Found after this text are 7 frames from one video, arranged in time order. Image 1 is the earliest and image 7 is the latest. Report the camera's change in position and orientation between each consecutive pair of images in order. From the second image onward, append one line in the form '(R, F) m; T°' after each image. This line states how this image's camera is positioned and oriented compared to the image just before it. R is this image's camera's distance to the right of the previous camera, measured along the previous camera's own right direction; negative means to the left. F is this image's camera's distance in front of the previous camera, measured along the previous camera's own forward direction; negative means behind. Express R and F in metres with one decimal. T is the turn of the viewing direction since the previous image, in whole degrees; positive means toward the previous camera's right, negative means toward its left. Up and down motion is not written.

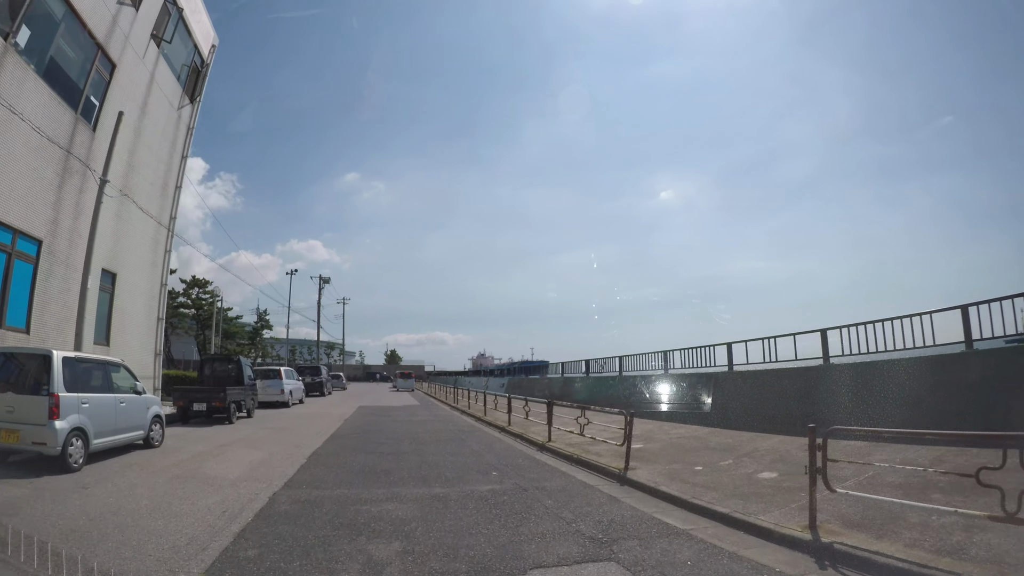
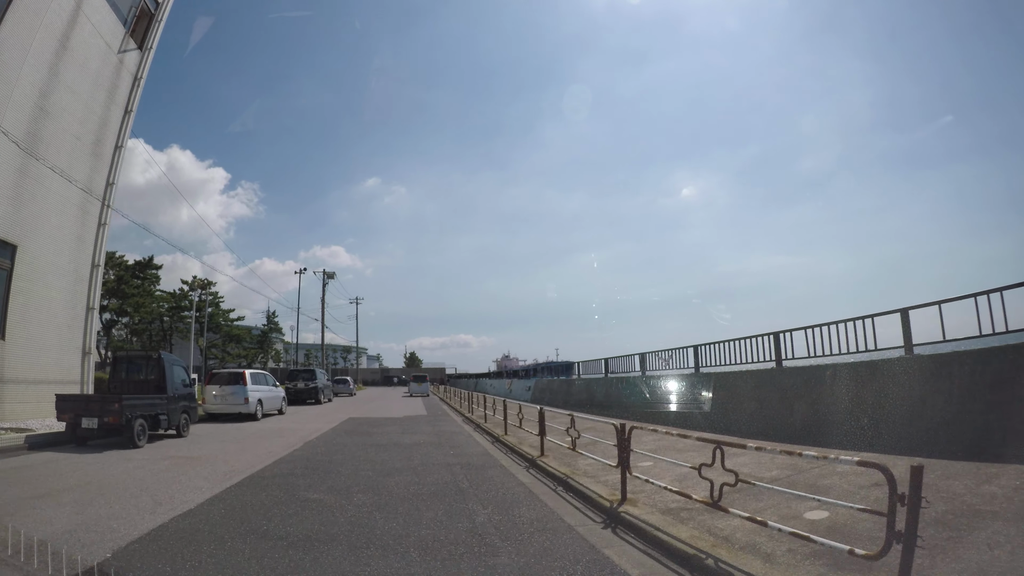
(-0.1, +4.9) m; -2°
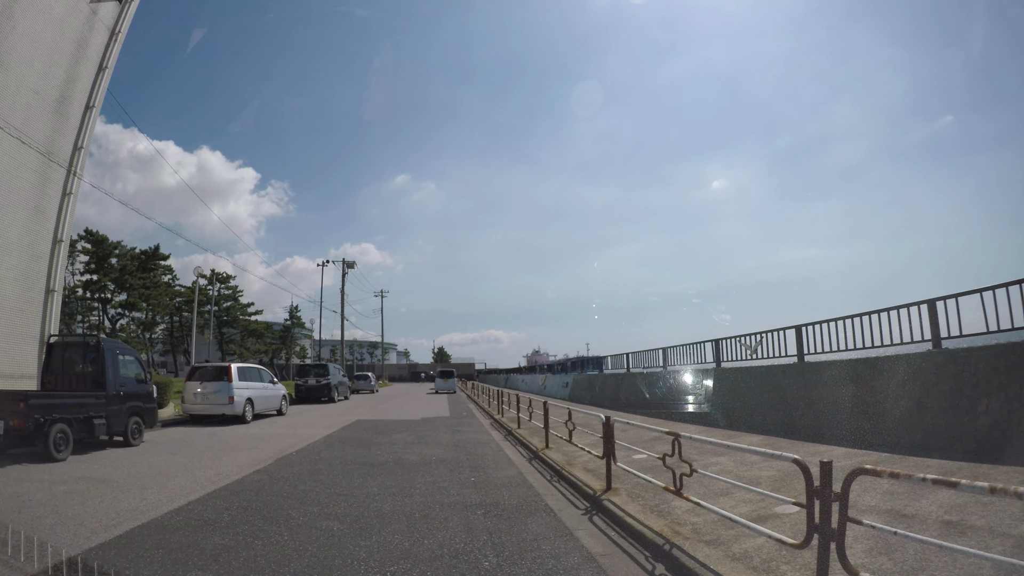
(-0.2, +2.8) m; -3°
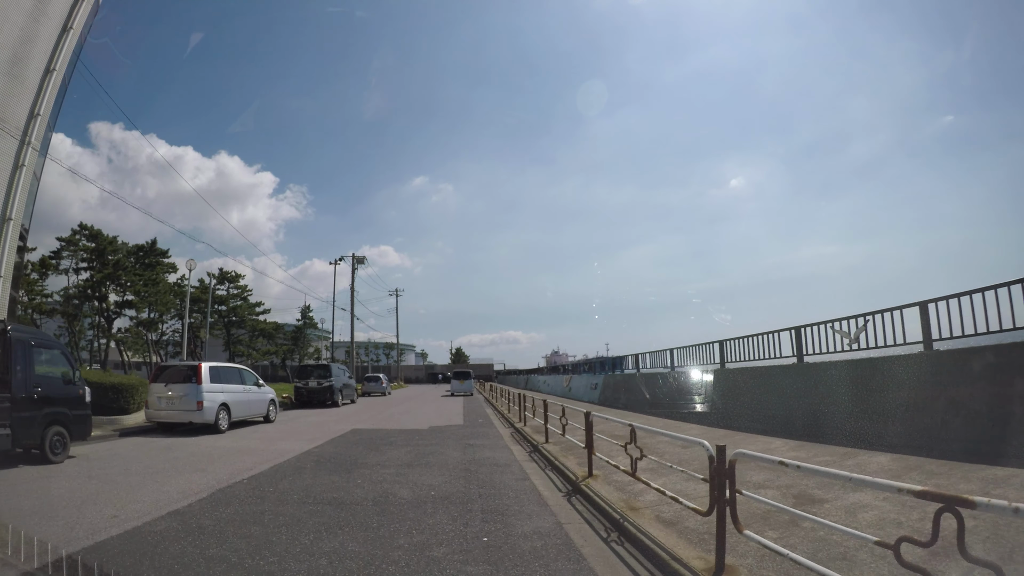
(-0.1, +2.2) m; -2°
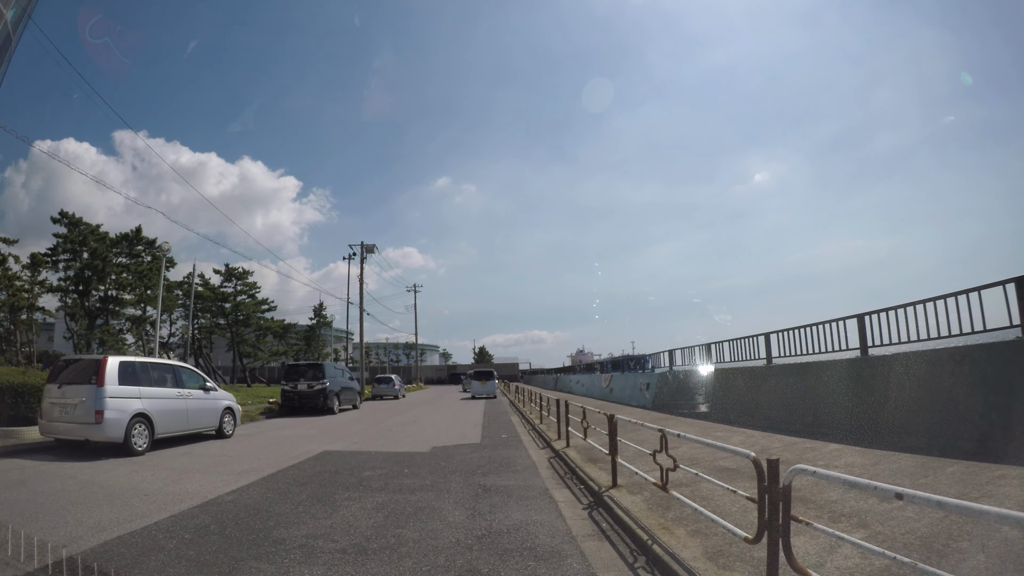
(-0.1, +3.3) m; -2°
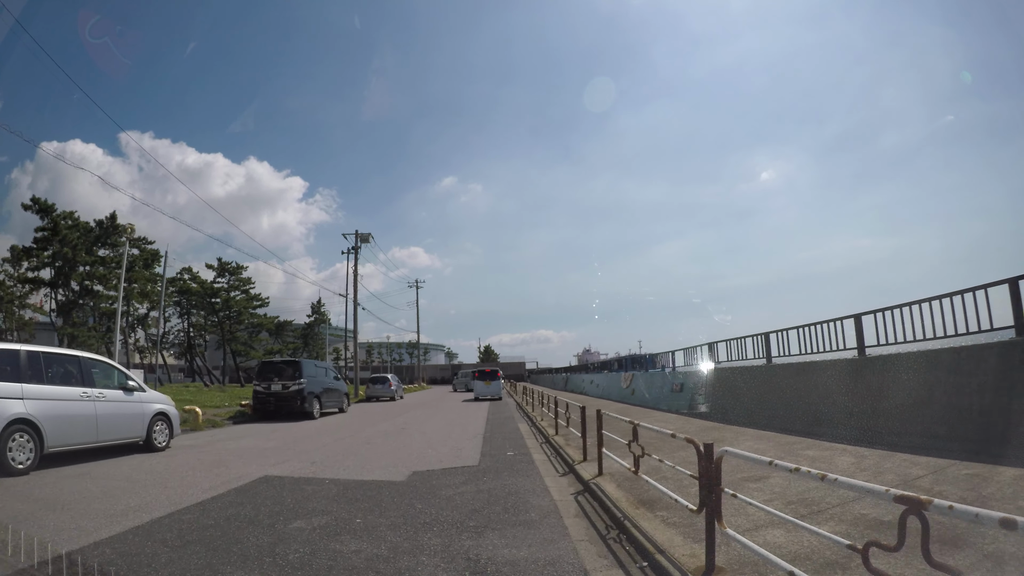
(0.0, +2.1) m; -1°
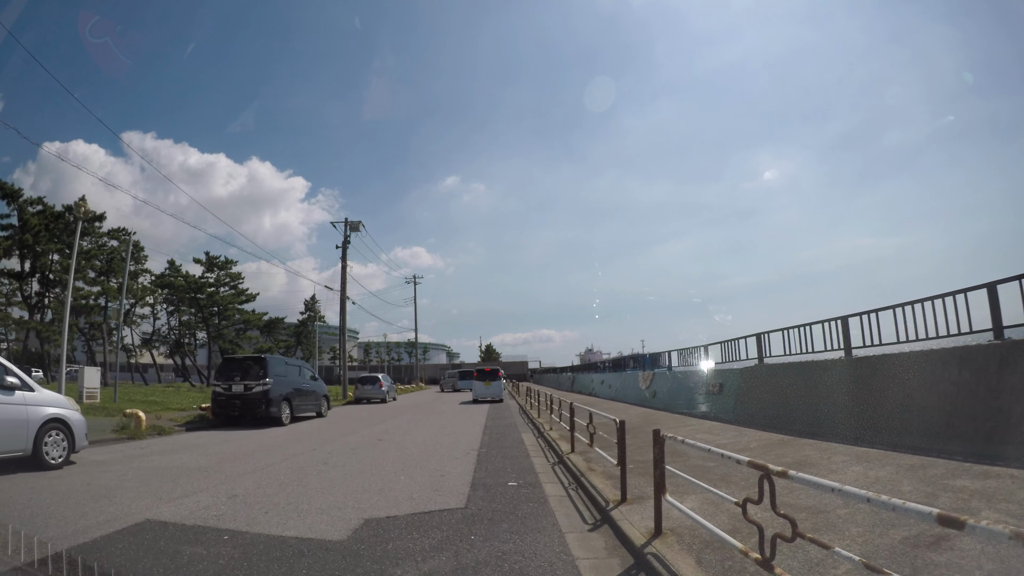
(0.0, +1.9) m; 0°
